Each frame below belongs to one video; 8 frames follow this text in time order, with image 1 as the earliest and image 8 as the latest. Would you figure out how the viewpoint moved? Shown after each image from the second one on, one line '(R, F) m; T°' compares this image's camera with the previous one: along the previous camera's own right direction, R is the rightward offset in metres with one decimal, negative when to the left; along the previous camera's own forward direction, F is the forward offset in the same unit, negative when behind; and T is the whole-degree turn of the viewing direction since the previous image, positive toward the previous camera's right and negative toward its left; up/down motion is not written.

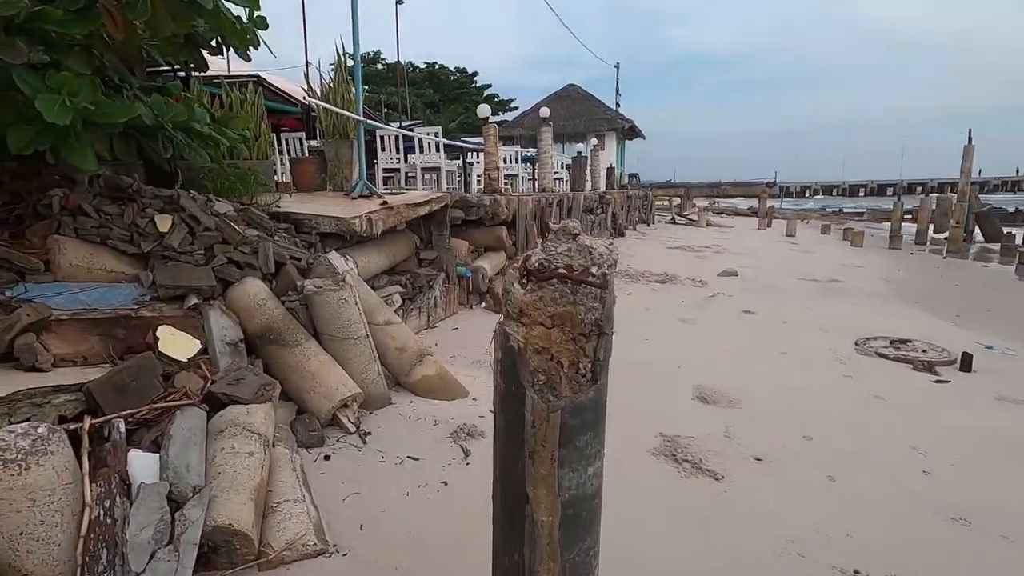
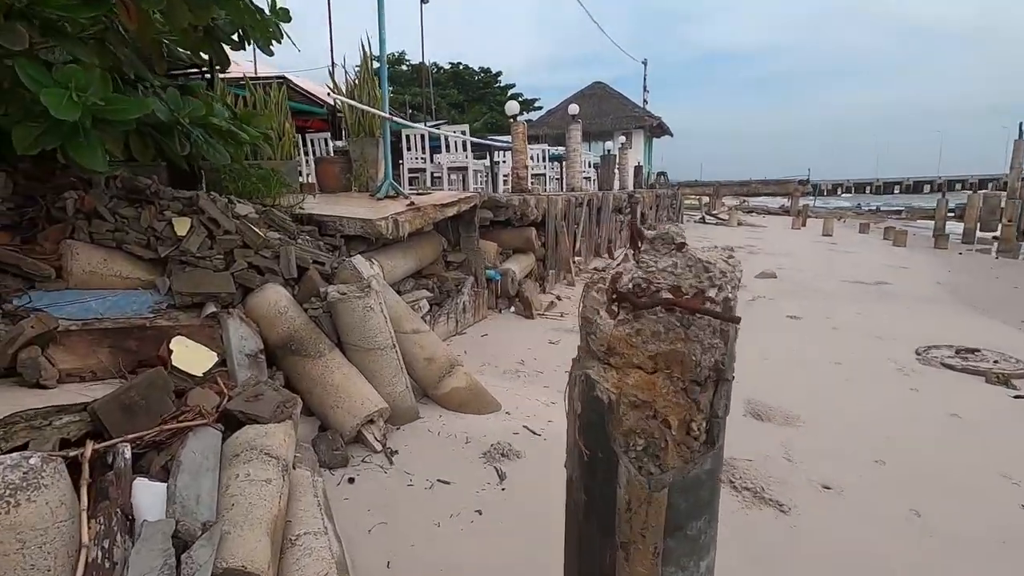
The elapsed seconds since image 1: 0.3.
(-0.1, +0.3) m; -2°
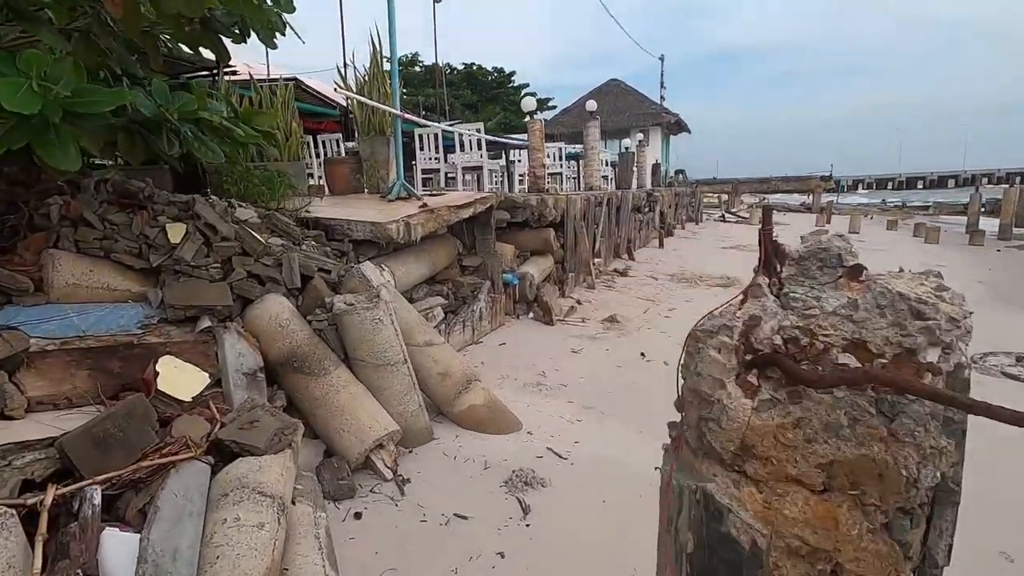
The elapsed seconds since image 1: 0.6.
(0.0, +0.3) m; -2°
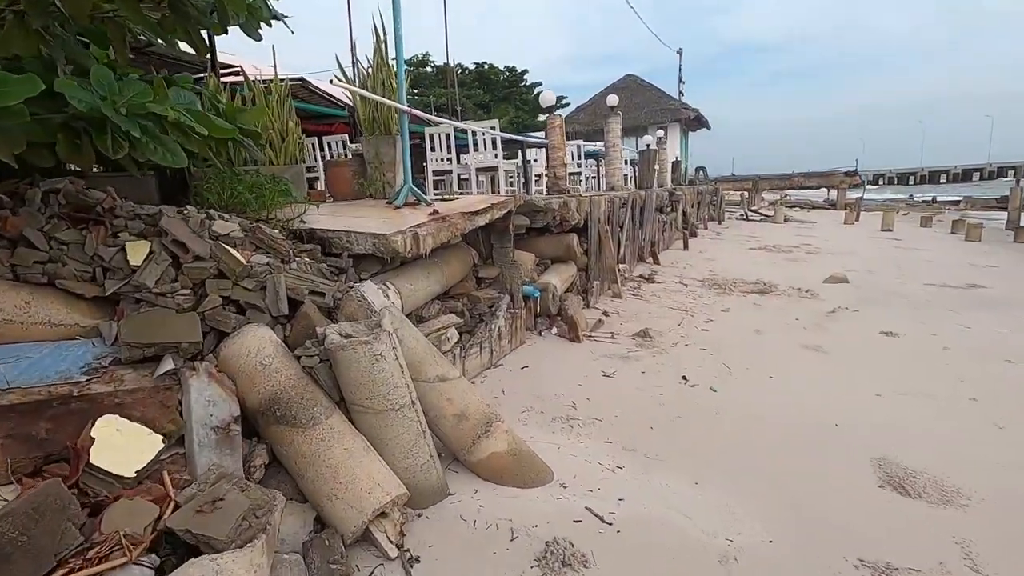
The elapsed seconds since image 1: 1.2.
(-0.1, +0.6) m; -1°
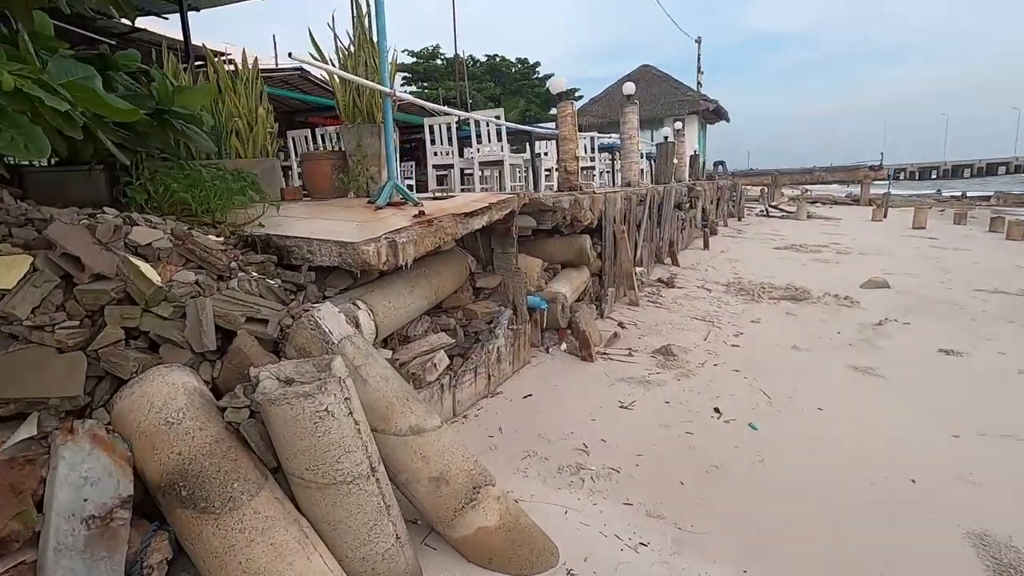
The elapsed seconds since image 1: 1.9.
(+0.1, +0.7) m; -1°
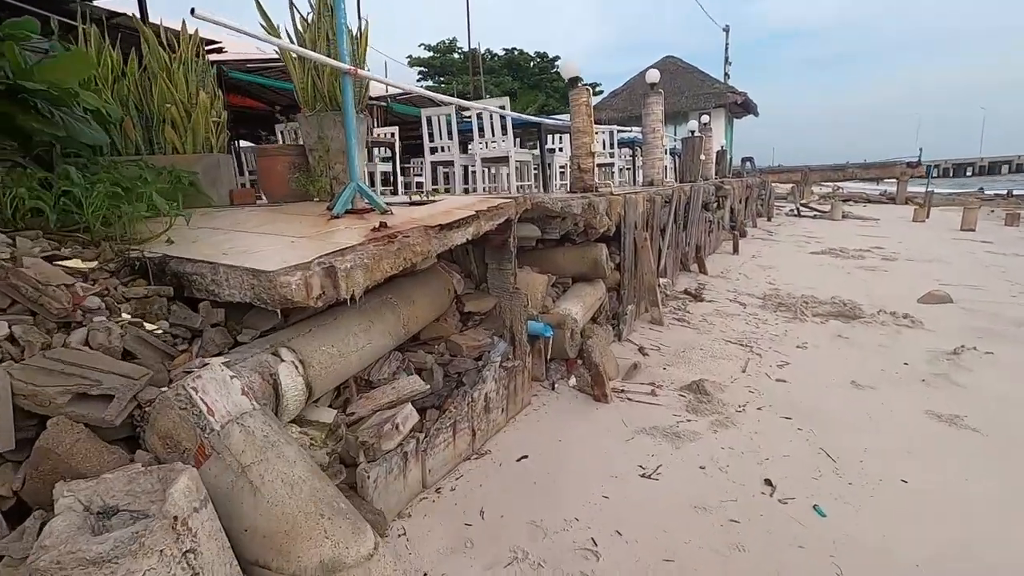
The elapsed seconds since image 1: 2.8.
(+0.2, +0.9) m; -2°
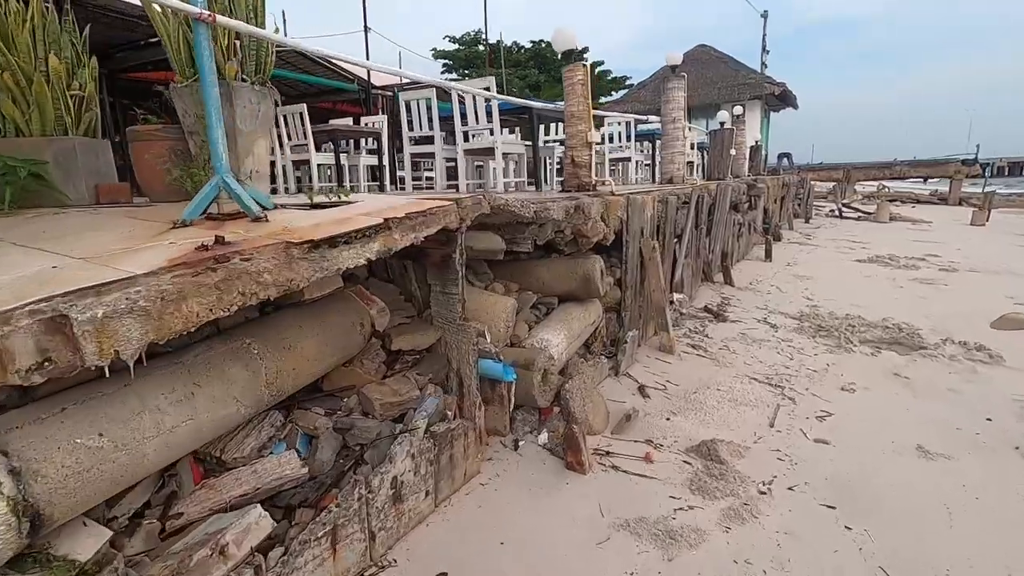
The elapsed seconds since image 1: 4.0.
(+0.4, +1.0) m; -3°
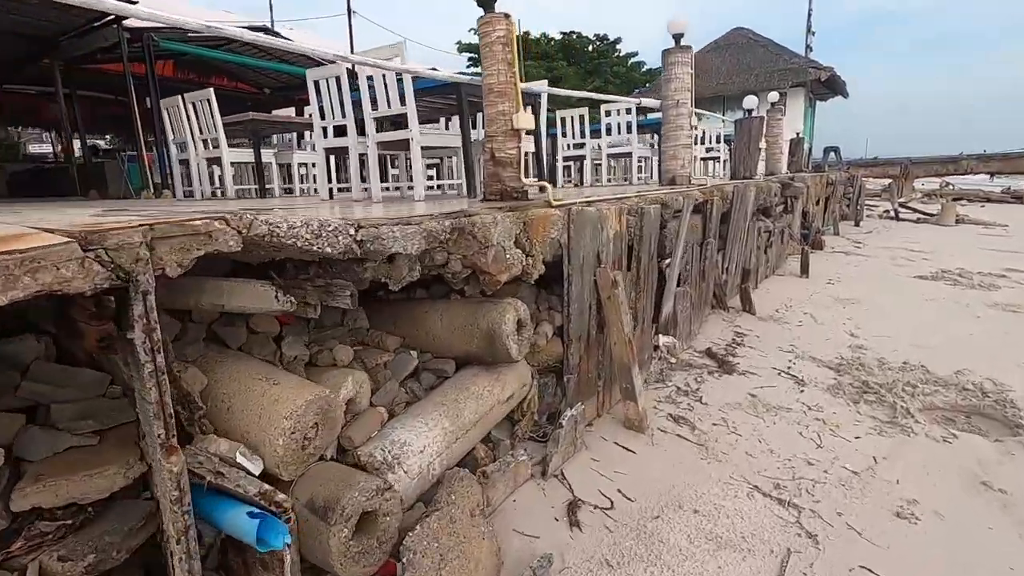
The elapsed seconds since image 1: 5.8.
(+0.9, +1.4) m; -4°
